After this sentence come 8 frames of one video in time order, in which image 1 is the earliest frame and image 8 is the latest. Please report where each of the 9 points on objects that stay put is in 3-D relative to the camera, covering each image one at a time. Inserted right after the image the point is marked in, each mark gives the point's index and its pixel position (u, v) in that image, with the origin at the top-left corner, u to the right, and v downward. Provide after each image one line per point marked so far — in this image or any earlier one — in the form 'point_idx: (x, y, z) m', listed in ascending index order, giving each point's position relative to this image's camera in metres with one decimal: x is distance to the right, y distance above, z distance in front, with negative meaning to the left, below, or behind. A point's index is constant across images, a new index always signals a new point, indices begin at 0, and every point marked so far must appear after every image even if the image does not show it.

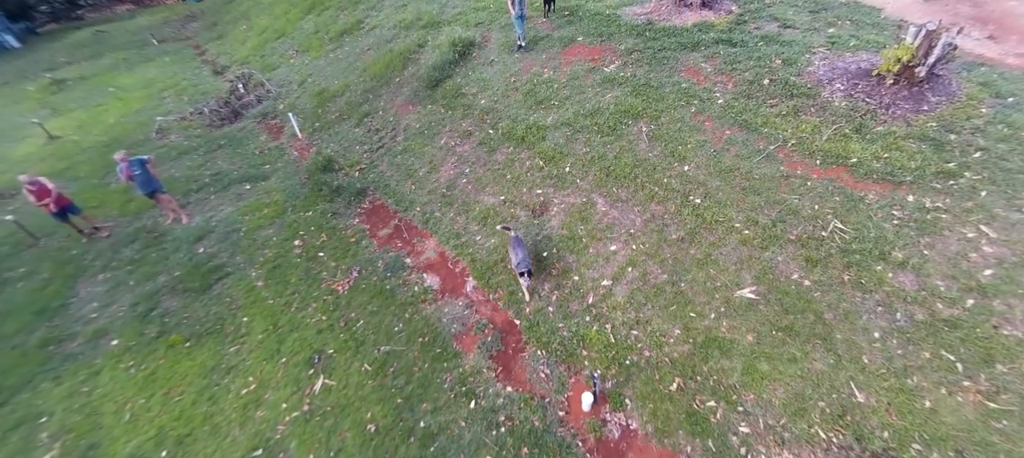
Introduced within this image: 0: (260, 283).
0: (-4.5, -0.9, +6.4) m
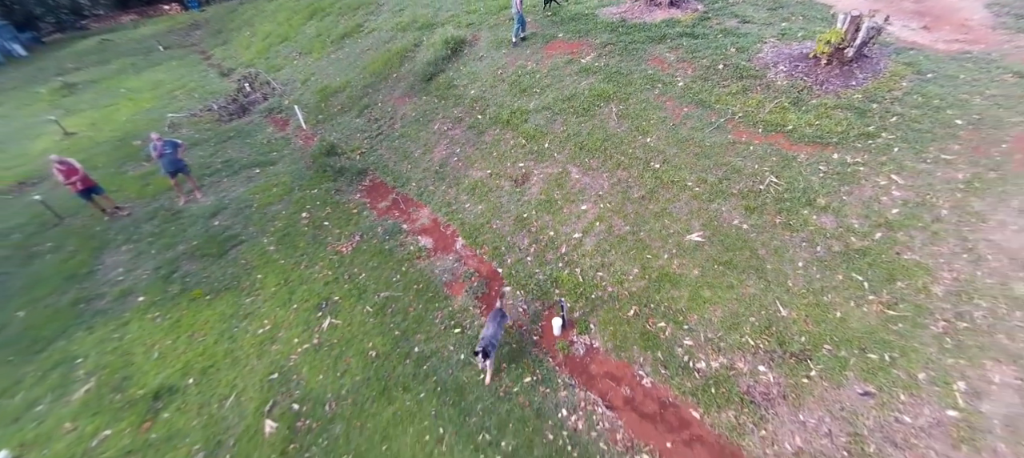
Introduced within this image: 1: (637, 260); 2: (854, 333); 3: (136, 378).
0: (-4.7, -0.3, +7.1) m
1: (+2.0, -0.5, +5.6) m
2: (+4.2, -1.3, +4.4) m
3: (-5.7, -2.2, +5.5) m
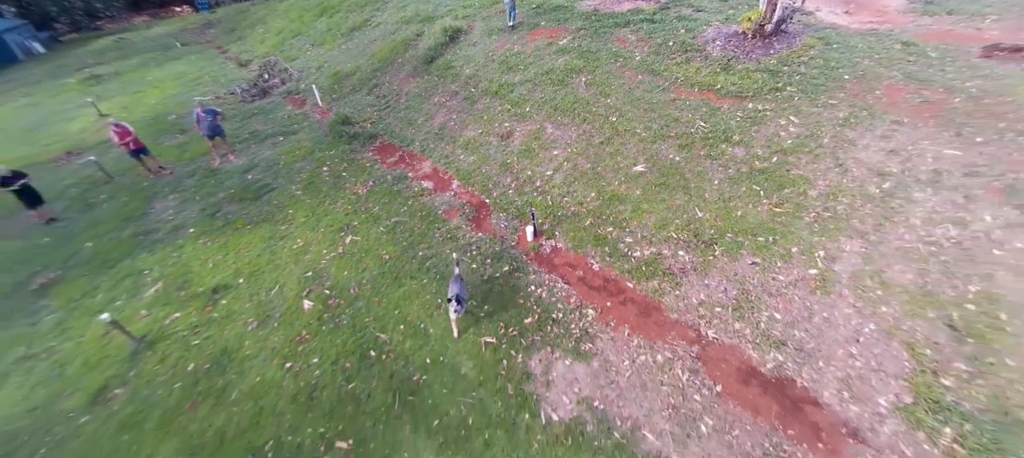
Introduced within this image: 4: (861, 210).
0: (-5.1, +0.9, +8.6) m
1: (+1.6, +0.8, +7.1) m
2: (+3.9, +0.1, +5.9) m
3: (-6.0, -1.0, +6.9) m
4: (+5.4, +0.3, +5.6) m
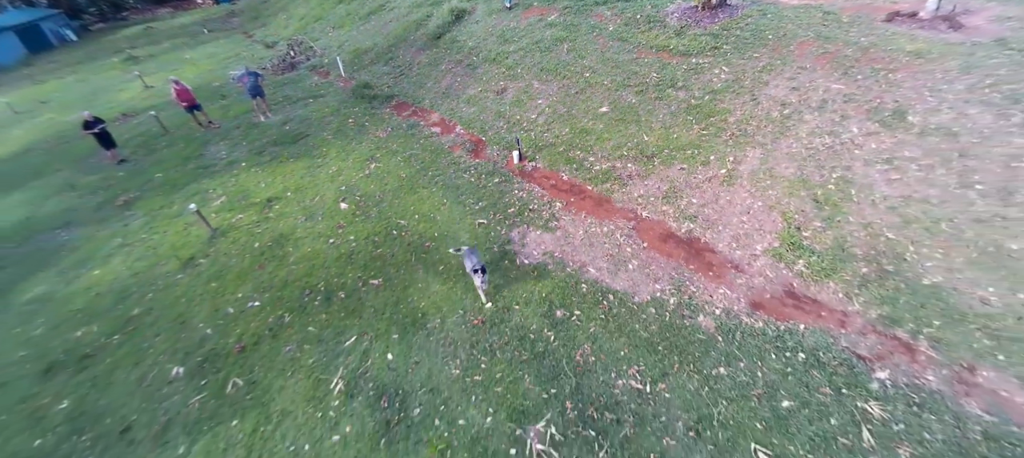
0: (-5.3, +2.7, +10.4) m
1: (+1.4, +2.6, +8.8) m
2: (+3.6, +1.8, +7.6) m
3: (-6.3, +0.9, +8.8) m
4: (+5.2, +2.0, +7.3) m
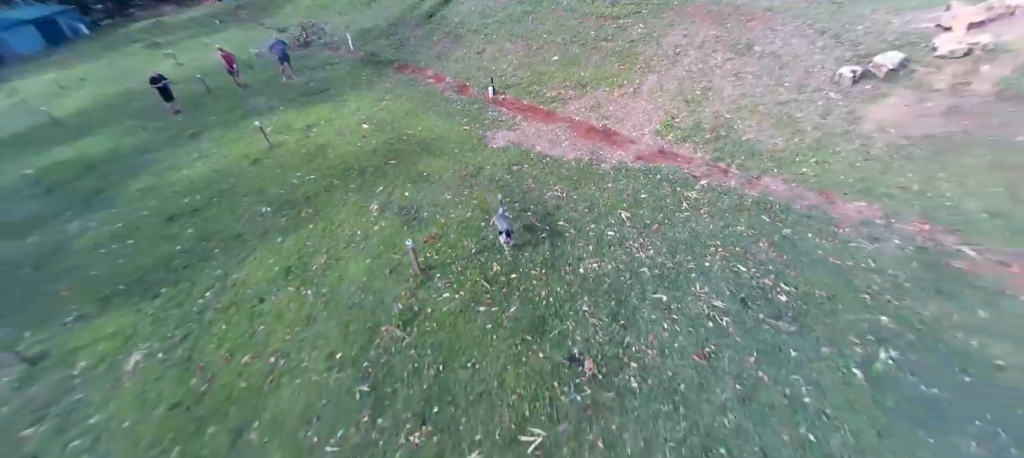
0: (-6.1, +5.2, +13.4) m
1: (+0.6, +5.3, +11.9) m
2: (+2.8, +4.6, +10.7) m
3: (-7.0, +3.4, +11.7) m
4: (+4.4, +4.9, +10.5) m
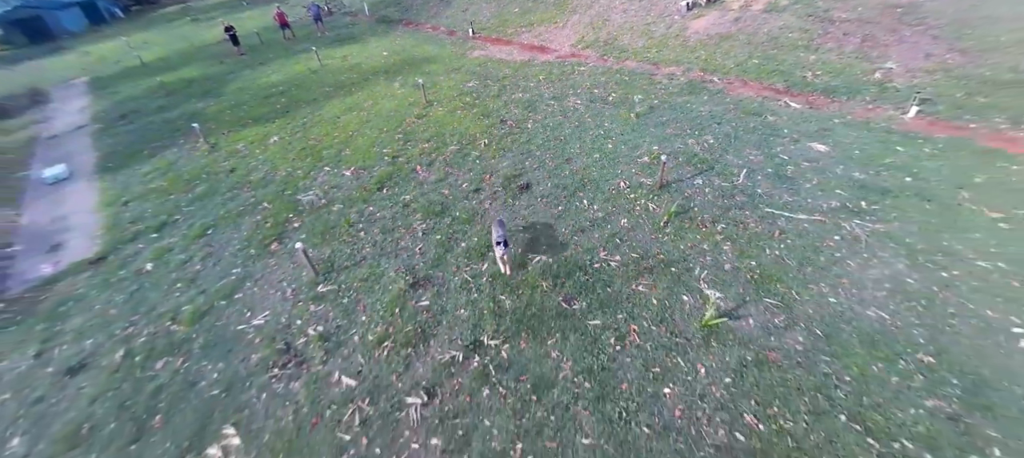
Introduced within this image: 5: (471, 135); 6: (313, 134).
0: (-7.5, +10.0, +18.7) m
1: (-0.7, +10.2, +17.3) m
2: (+1.5, +9.5, +16.1) m
3: (-8.3, +8.2, +17.0) m
4: (+3.1, +9.8, +15.9) m
5: (-1.2, +2.7, +10.2) m
6: (-6.2, +3.0, +11.2) m
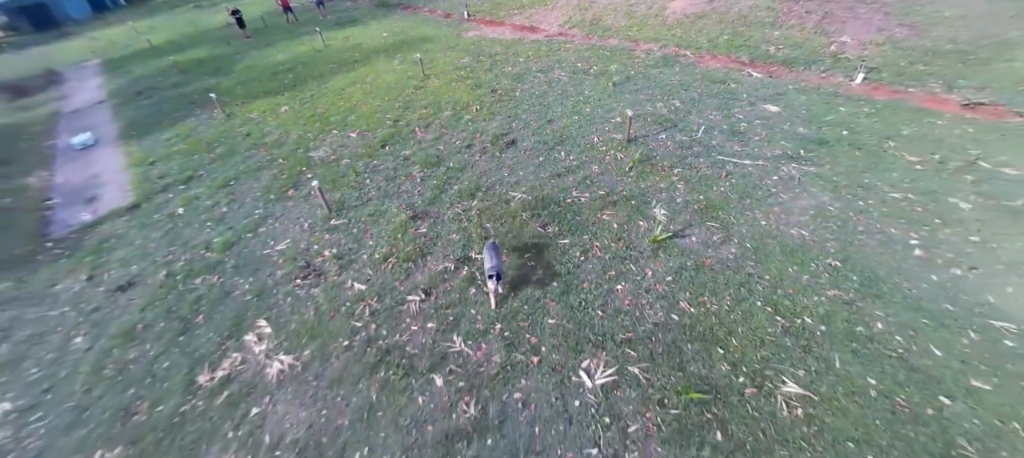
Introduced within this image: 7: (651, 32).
0: (-7.8, +11.4, +19.7) m
1: (-1.1, +11.5, +18.3) m
2: (+1.2, +10.9, +17.1) m
3: (-8.7, +9.5, +17.9) m
4: (+2.7, +11.2, +16.9) m
5: (-1.5, +4.0, +11.2) m
6: (-6.5, +4.3, +12.2) m
7: (+5.4, +7.5, +13.8) m
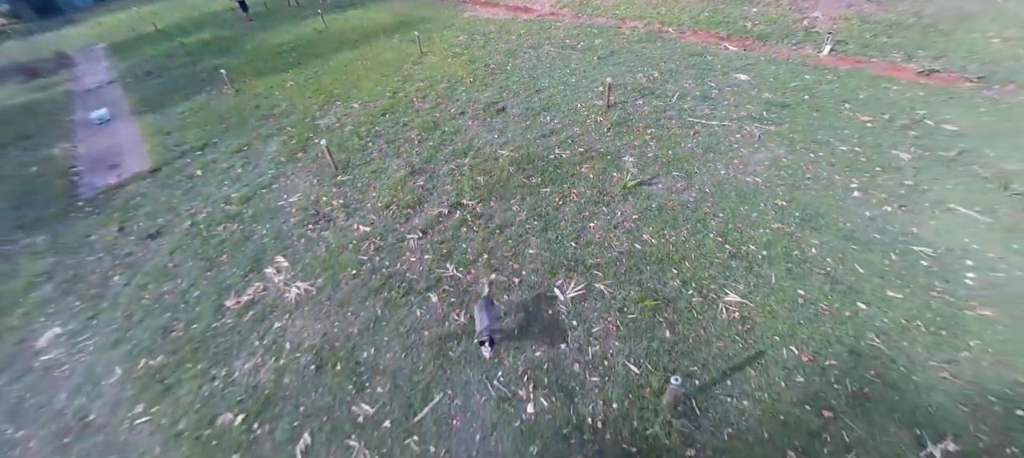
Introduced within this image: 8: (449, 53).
0: (-8.2, +12.6, +20.3) m
1: (-1.4, +12.8, +18.9) m
2: (+0.8, +12.2, +17.7) m
3: (-9.0, +10.8, +18.6) m
4: (+2.4, +12.5, +17.5) m
5: (-1.8, +5.1, +12.0) m
6: (-6.8, +5.4, +13.0) m
7: (+5.0, +8.8, +14.5) m
8: (-2.4, +6.5, +13.4) m
